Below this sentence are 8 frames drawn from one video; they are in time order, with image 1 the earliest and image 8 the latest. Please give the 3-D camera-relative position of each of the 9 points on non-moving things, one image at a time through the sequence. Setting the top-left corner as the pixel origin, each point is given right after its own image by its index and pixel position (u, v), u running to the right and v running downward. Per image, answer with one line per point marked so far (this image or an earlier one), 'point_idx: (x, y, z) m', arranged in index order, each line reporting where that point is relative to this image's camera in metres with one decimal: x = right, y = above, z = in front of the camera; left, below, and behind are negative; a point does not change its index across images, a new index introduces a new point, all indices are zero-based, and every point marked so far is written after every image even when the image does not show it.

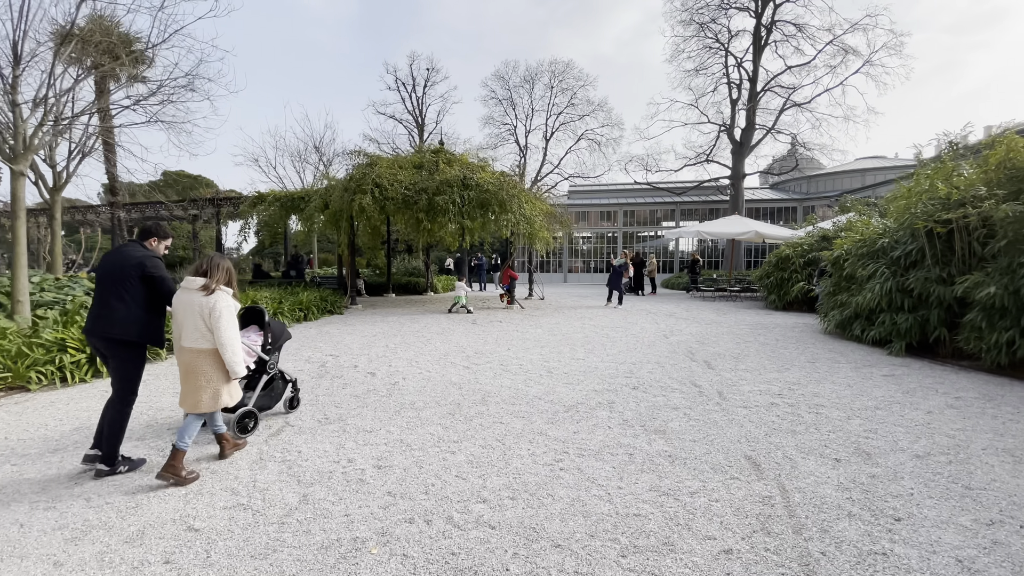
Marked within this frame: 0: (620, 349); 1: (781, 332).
0: (+1.6, -0.9, +7.2) m
1: (+4.9, -0.8, +9.0) m
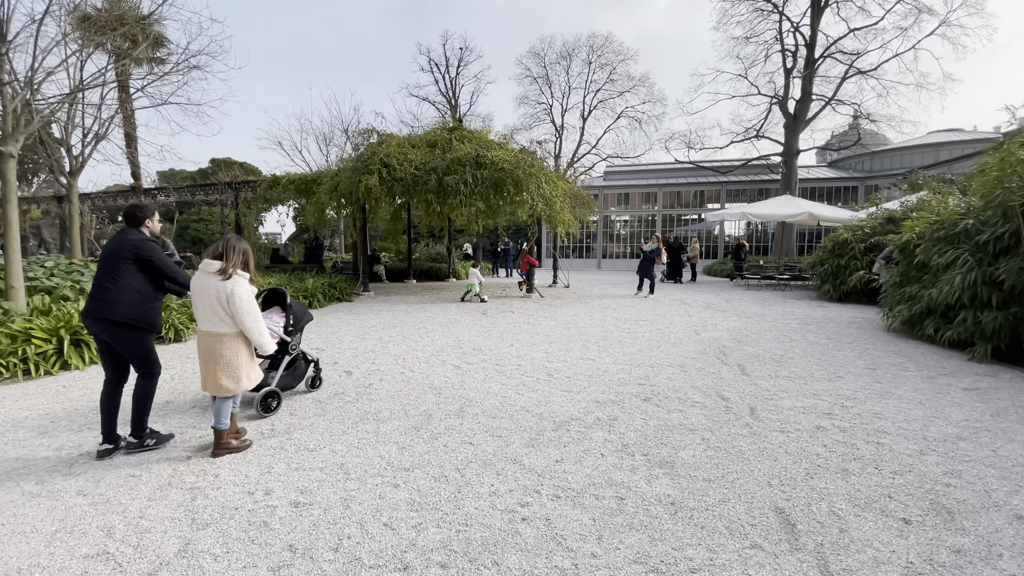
0: (+1.6, -0.8, +6.3) m
1: (+5.1, -0.6, +7.8) m
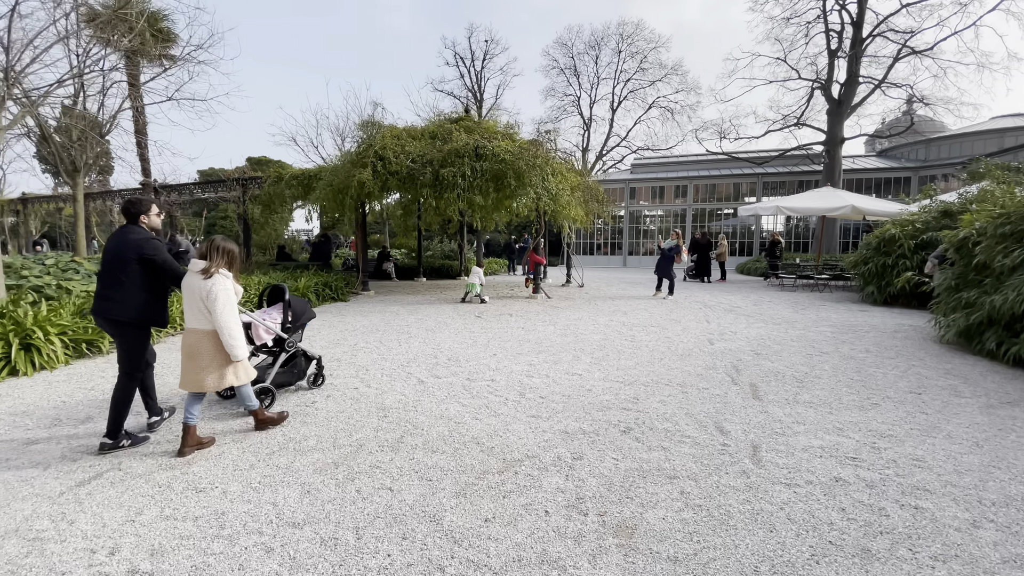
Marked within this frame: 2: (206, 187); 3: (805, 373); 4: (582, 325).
0: (+1.4, -0.8, +5.5) m
1: (+5.0, -0.7, +6.8) m
2: (-8.5, +2.8, +13.6) m
3: (+3.0, -0.9, +5.0) m
4: (+1.0, -0.6, +7.5) m
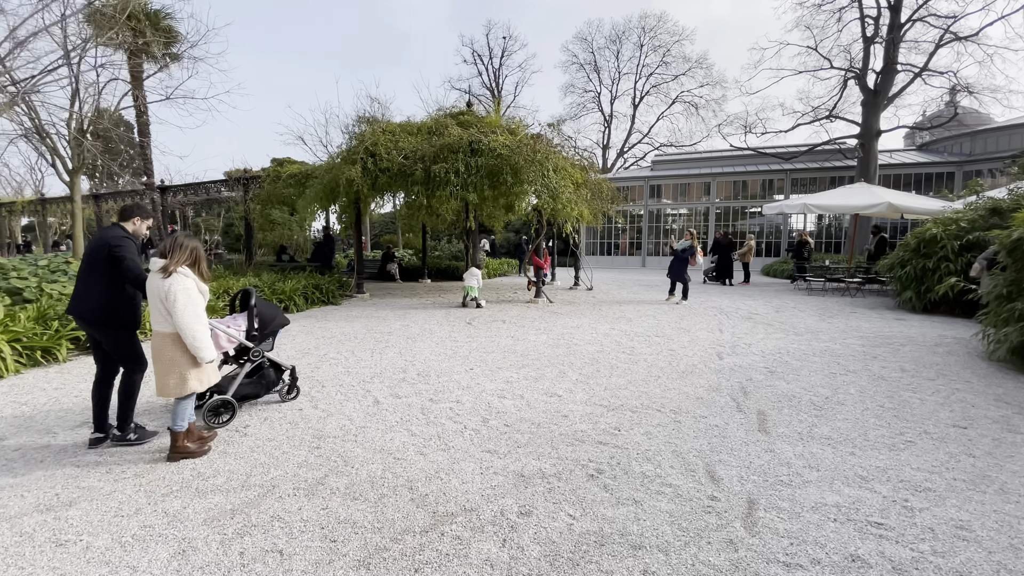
0: (+1.2, -0.9, +4.8) m
1: (+4.8, -0.8, +5.9) m
2: (-8.3, +2.8, +13.5) m
3: (+2.7, -1.0, +4.3) m
4: (+0.9, -0.6, +6.8) m
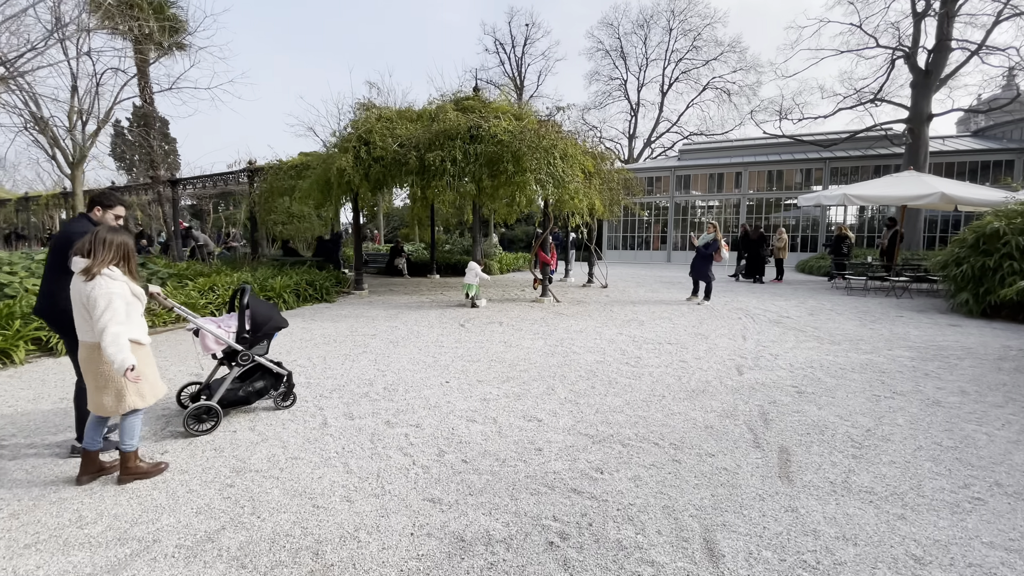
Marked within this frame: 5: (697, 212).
0: (+1.0, -0.9, +4.1) m
1: (+4.7, -0.8, +5.0) m
2: (-7.9, +2.9, +13.2) m
3: (+2.5, -1.0, +3.5) m
4: (+0.8, -0.6, +6.1) m
5: (+7.4, +3.0, +19.8) m
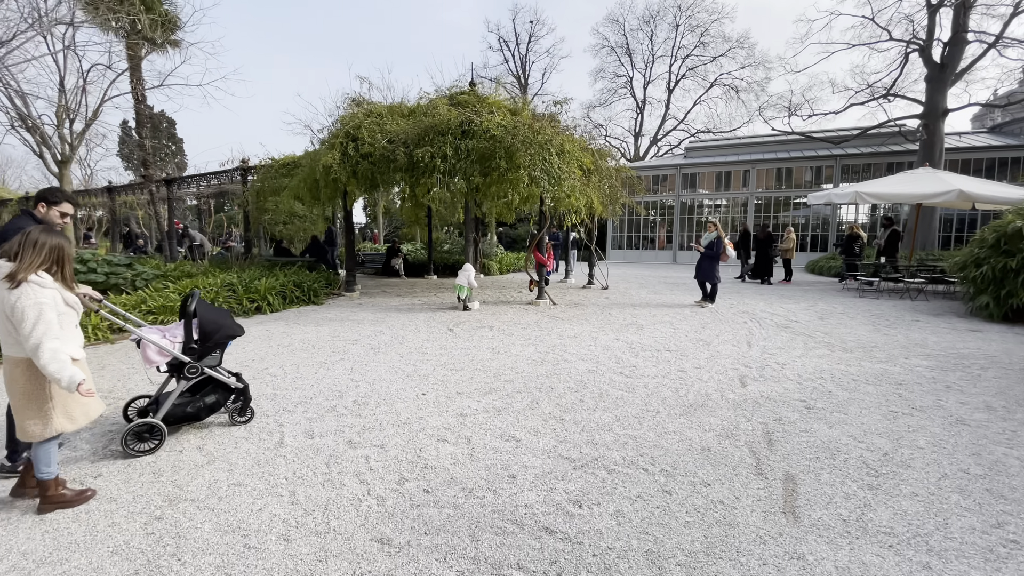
0: (+0.8, -1.0, +3.7) m
1: (+4.5, -0.9, +4.6) m
2: (-8.0, +2.9, +13.0) m
3: (+2.3, -1.1, +3.1) m
4: (+0.7, -0.7, +5.8) m
5: (+7.5, +3.0, +19.4) m
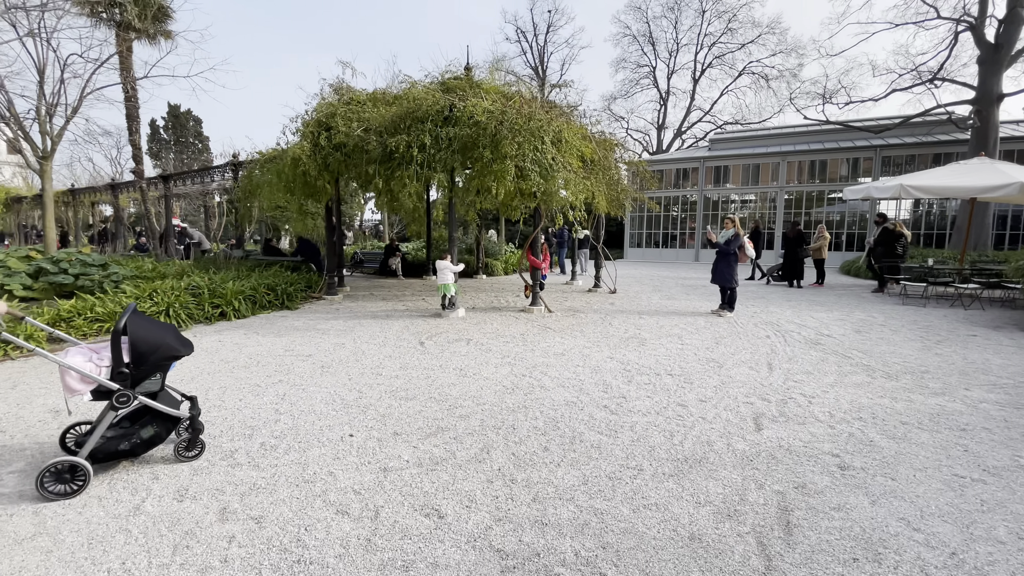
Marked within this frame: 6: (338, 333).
0: (+0.5, -1.1, +2.9) m
1: (+4.2, -1.0, +3.5) m
2: (-7.8, +2.9, +12.5) m
3: (+2.0, -1.2, +2.2) m
4: (+0.5, -0.8, +4.9) m
5: (+7.9, +3.0, +18.1) m
6: (-2.1, -0.6, +6.1) m
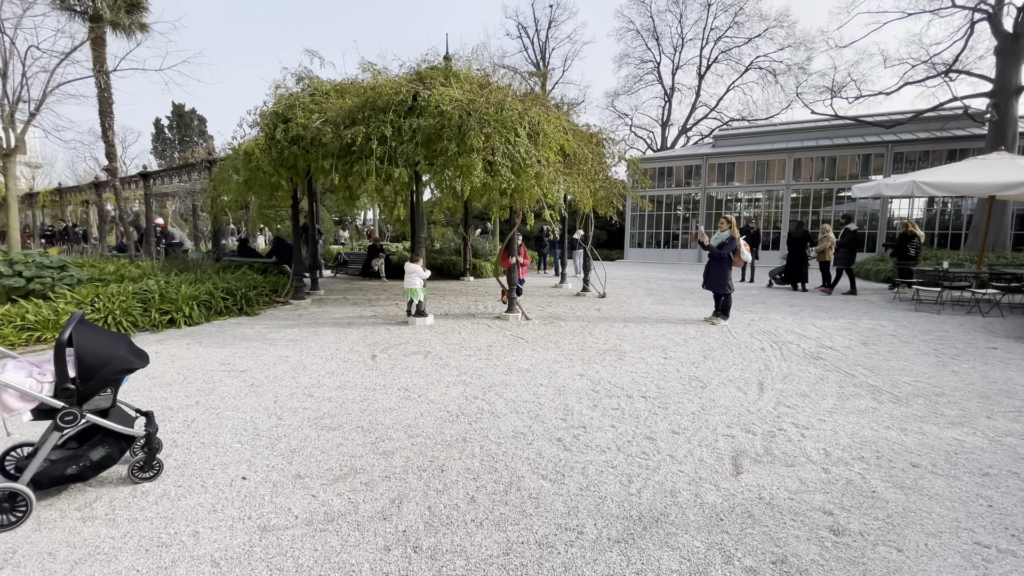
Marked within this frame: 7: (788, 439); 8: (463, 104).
0: (0.0, -1.2, +2.3) m
1: (+3.8, -1.1, +2.9) m
2: (-8.1, +2.9, +12.1) m
3: (+1.5, -1.3, +1.6) m
4: (+0.1, -0.9, +4.3) m
5: (+7.7, +2.9, +17.4) m
6: (-2.5, -0.6, +5.5) m
7: (+1.9, -1.0, +3.4) m
8: (-0.6, +2.1, +5.8) m
